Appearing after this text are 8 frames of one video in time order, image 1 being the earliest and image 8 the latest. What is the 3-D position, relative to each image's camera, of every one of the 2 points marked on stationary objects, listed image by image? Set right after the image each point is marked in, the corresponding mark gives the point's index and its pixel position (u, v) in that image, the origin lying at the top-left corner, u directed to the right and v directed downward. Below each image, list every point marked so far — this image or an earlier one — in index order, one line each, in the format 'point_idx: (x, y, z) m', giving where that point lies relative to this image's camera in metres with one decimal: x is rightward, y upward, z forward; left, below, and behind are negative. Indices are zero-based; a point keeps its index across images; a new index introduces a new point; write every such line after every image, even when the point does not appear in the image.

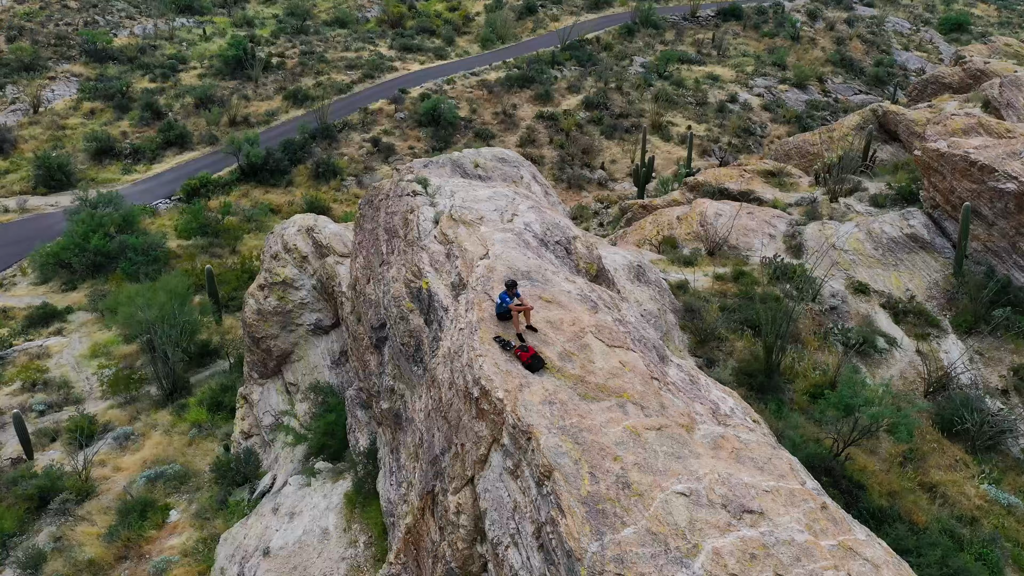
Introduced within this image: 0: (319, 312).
0: (-2.3, -0.3, +9.6) m
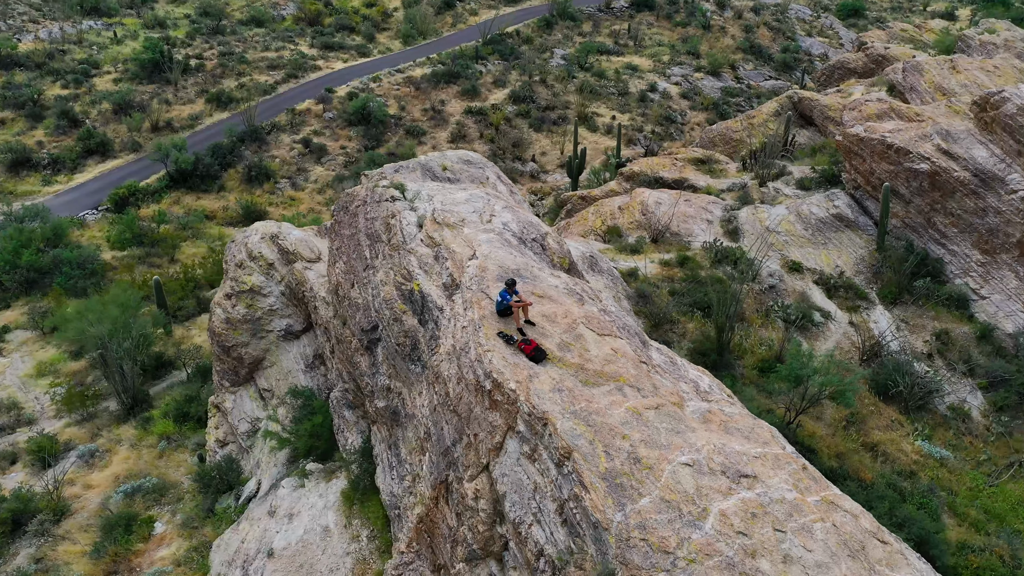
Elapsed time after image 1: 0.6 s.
0: (-2.7, -0.3, +9.8) m
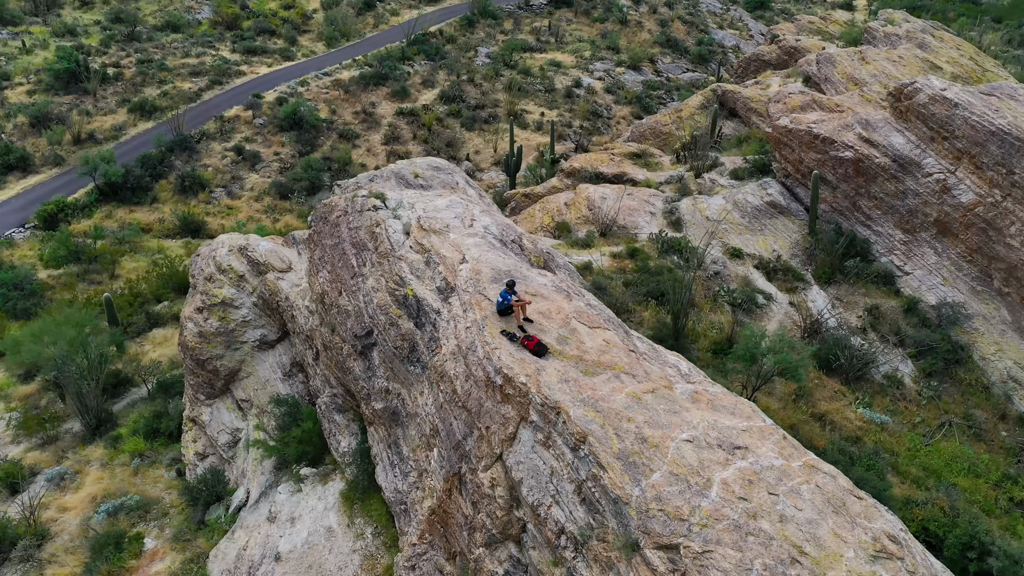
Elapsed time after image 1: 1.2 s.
0: (-3.0, -0.5, +9.9) m
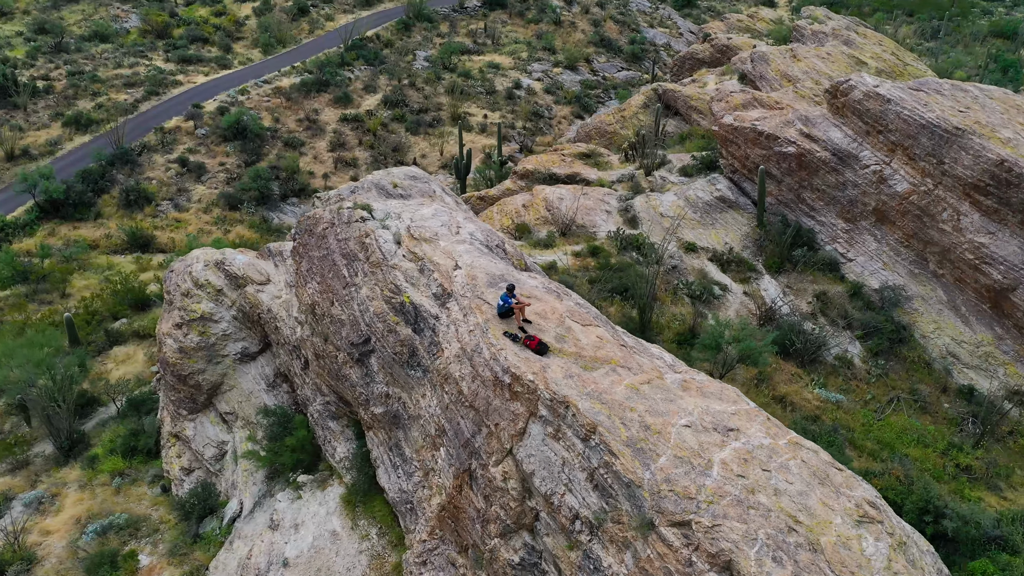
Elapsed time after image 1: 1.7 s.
0: (-3.3, -0.6, +10.0) m
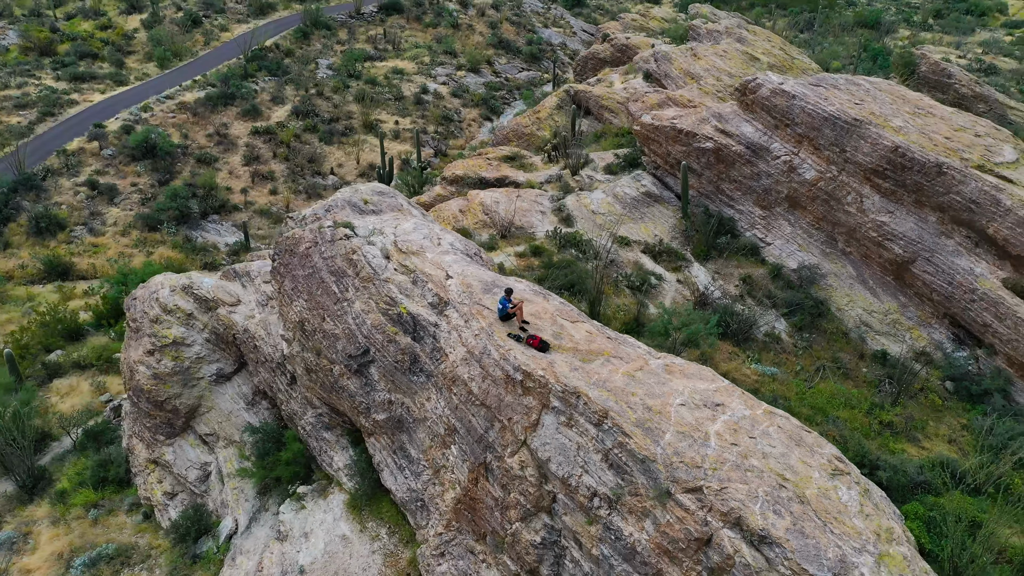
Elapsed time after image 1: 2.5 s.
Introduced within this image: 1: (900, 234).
0: (-3.6, -0.9, +10.2) m
1: (+6.5, +0.9, +13.8) m
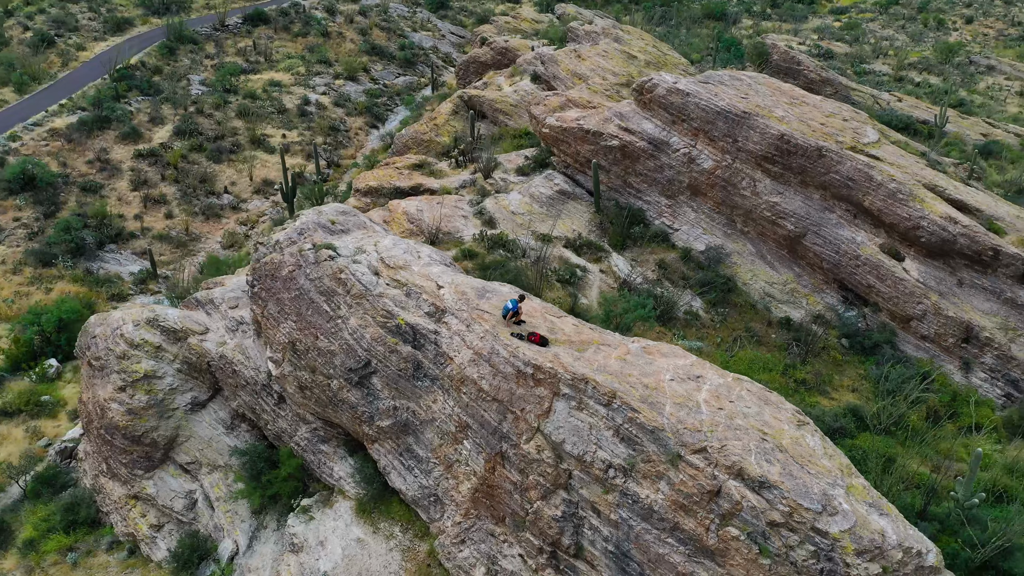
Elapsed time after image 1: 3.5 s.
0: (-4.0, -1.3, +10.3) m
1: (+5.2, +1.4, +15.4) m
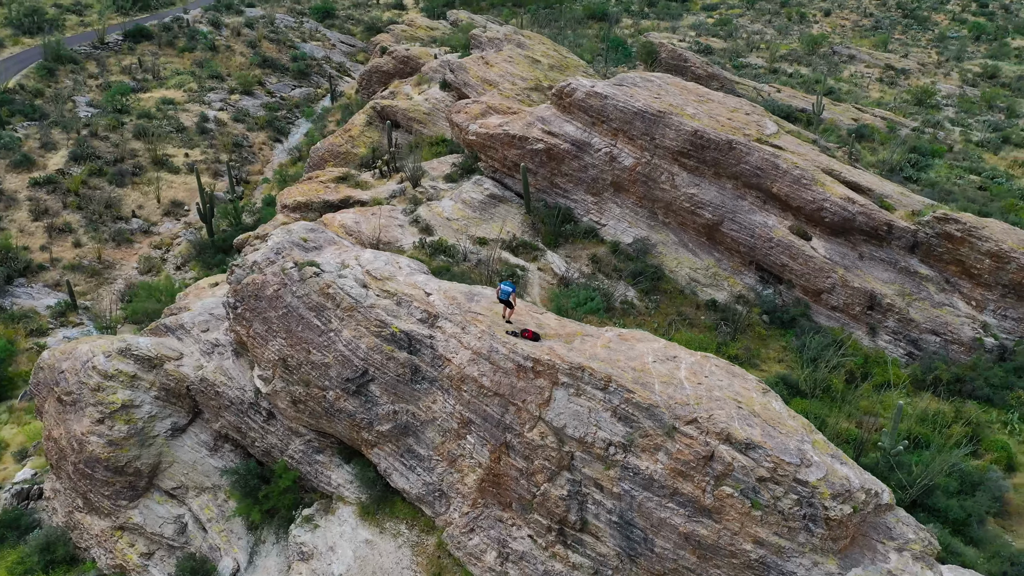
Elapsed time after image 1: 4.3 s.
0: (-4.3, -1.6, +10.4) m
1: (+3.9, +1.7, +16.6) m
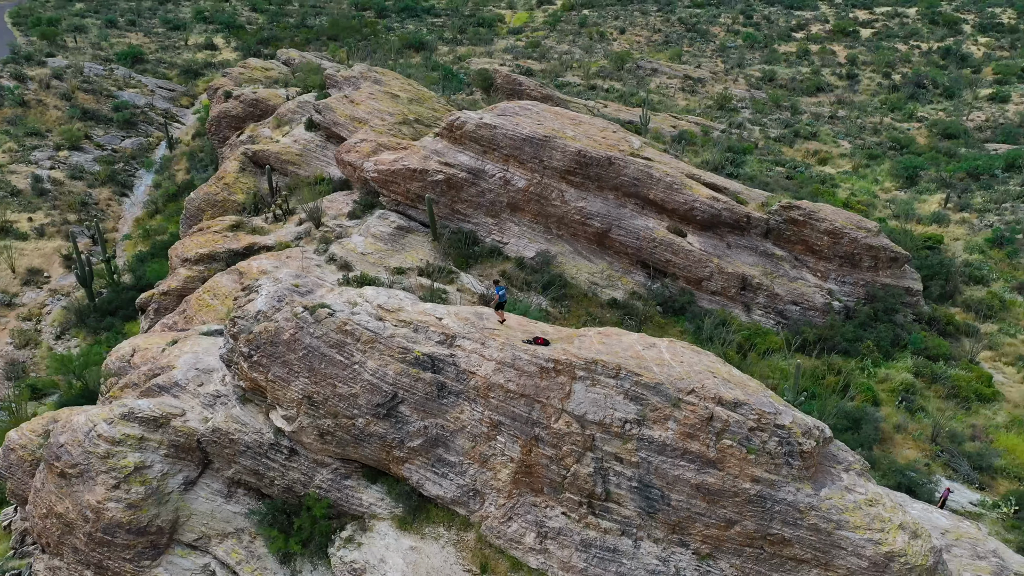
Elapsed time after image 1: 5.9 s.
0: (-4.3, -2.4, +10.7) m
1: (+1.9, +1.7, +18.6) m
